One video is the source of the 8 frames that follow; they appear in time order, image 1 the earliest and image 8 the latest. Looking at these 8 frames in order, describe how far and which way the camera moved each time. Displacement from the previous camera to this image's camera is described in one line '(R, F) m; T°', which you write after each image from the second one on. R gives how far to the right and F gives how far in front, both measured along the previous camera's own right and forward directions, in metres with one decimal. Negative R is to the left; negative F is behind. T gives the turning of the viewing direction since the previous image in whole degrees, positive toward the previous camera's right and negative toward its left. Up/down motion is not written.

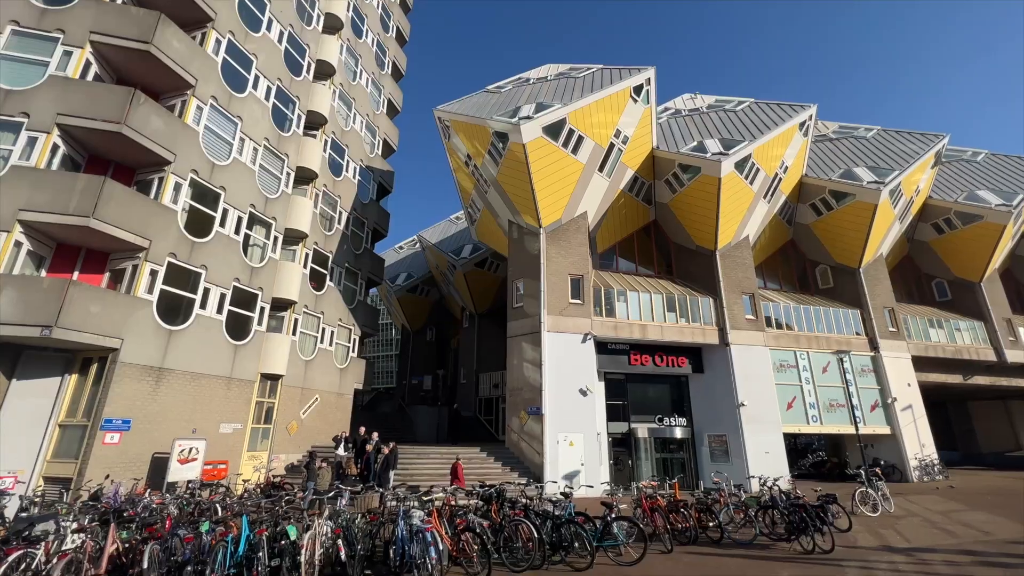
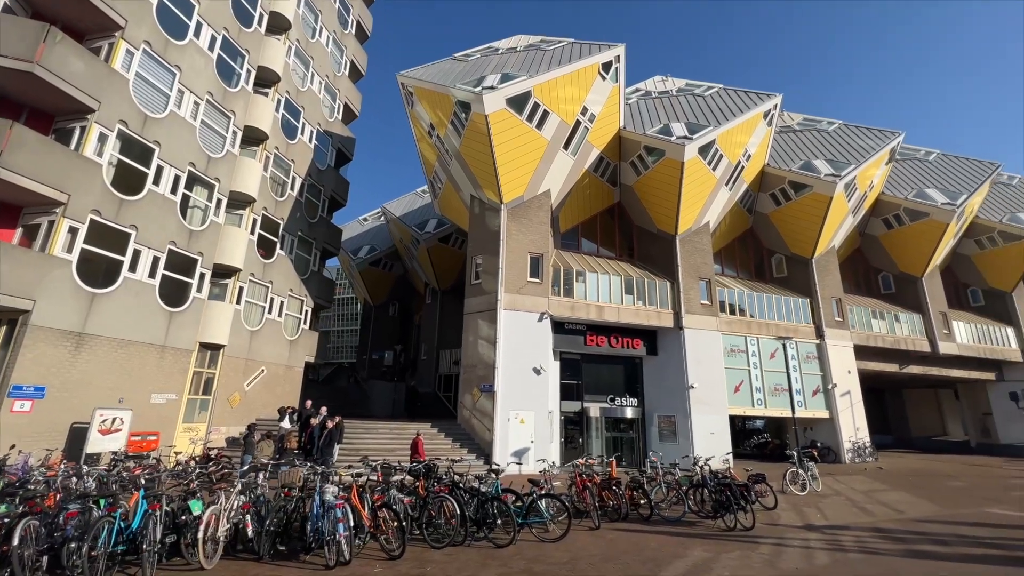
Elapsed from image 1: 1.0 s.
(+0.6, +0.3) m; +4°
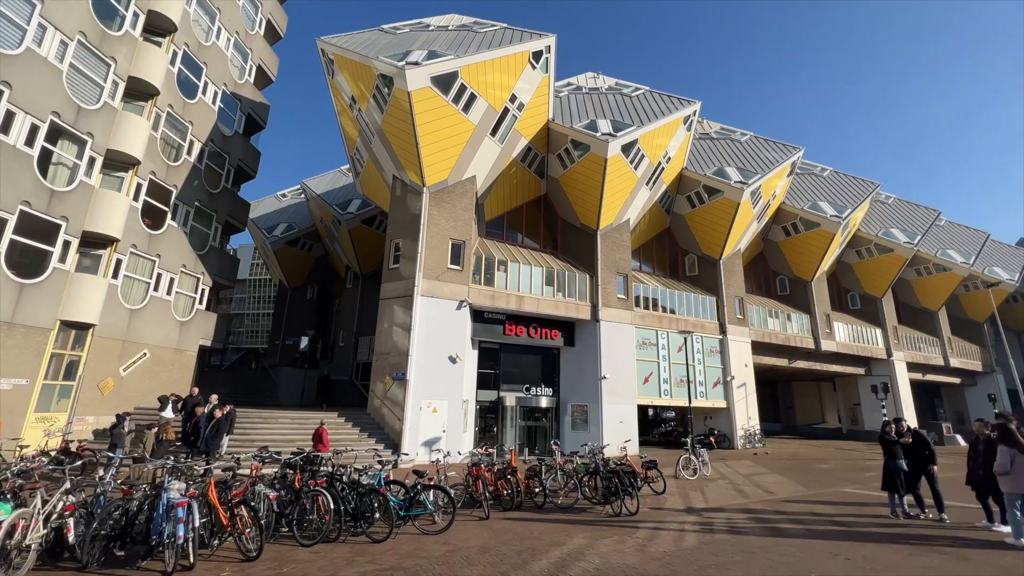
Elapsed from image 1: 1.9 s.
(+0.6, +0.2) m; +8°
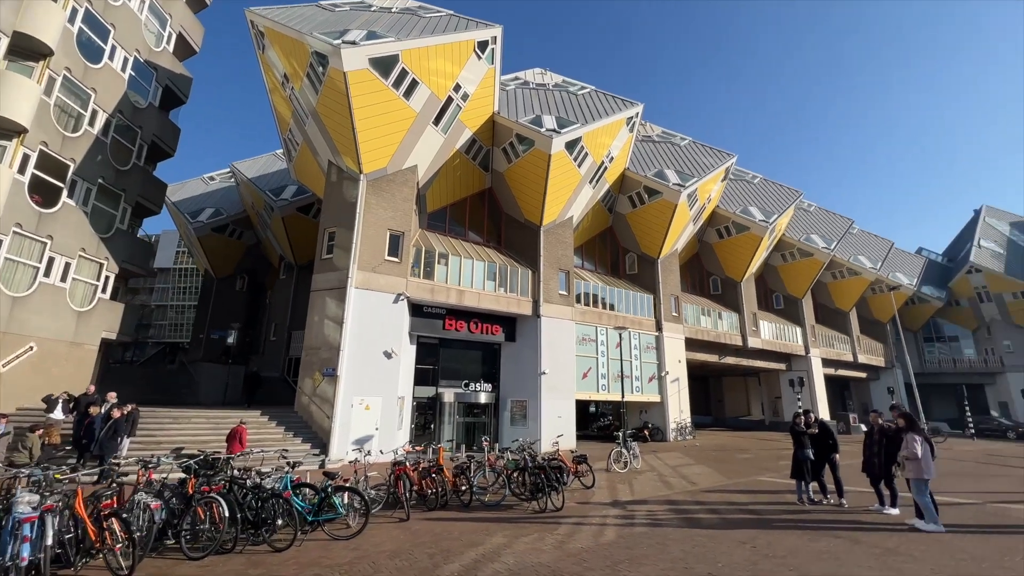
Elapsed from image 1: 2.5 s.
(+0.4, +0.2) m; +6°
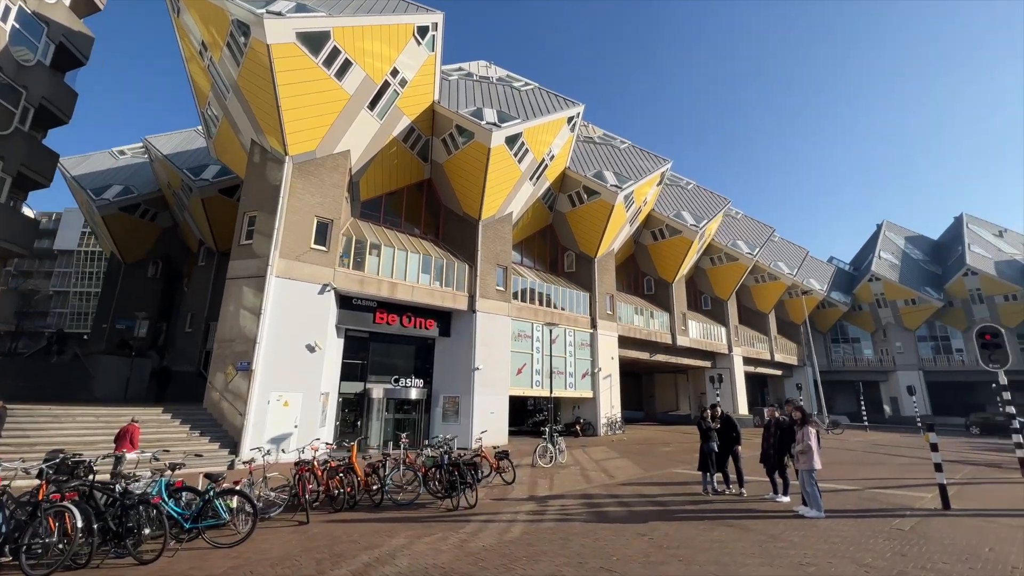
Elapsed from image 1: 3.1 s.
(+0.5, +0.2) m; +7°
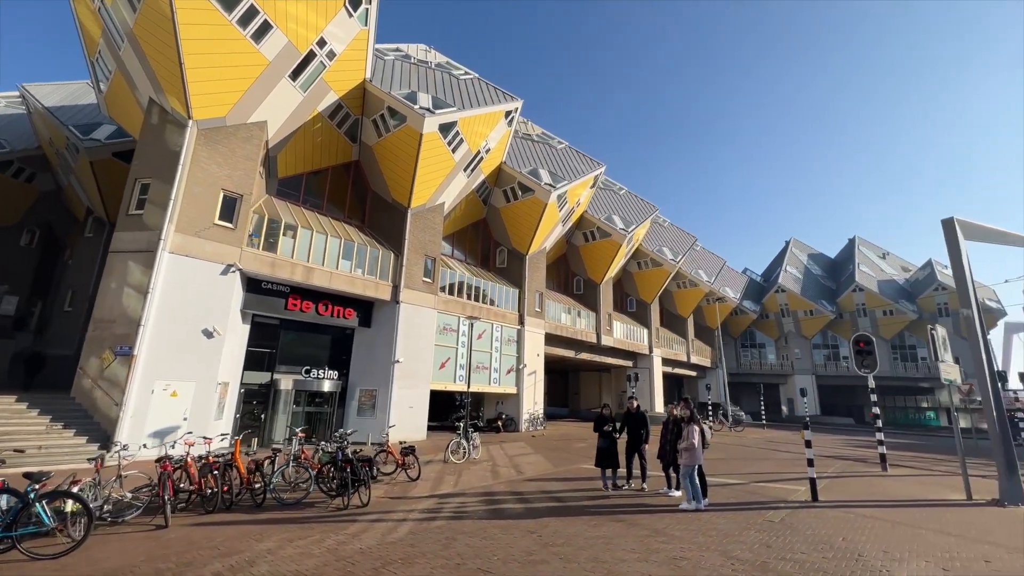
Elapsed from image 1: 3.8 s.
(+0.5, +0.2) m; +8°
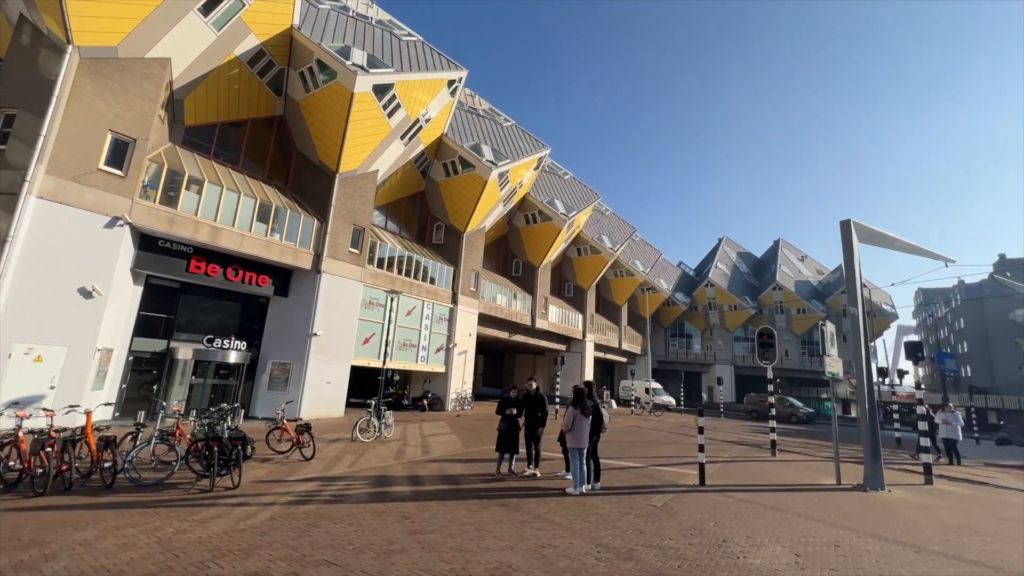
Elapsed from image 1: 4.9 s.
(+0.7, +0.4) m; +7°
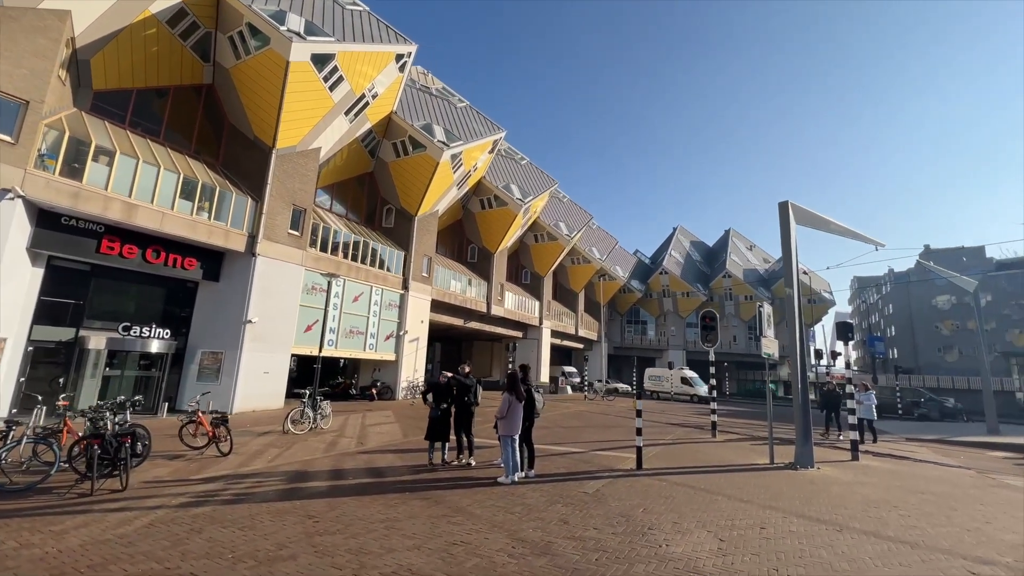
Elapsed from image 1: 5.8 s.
(+0.5, +0.4) m; +5°
